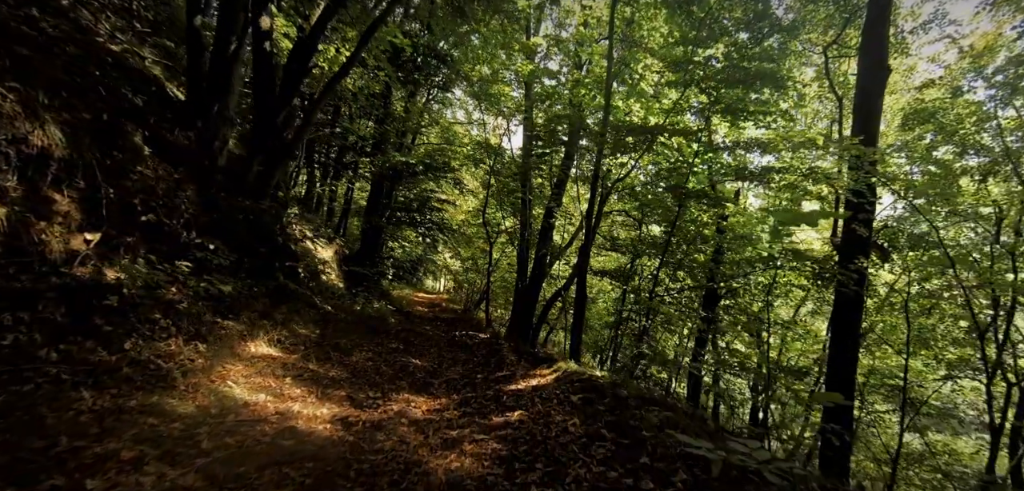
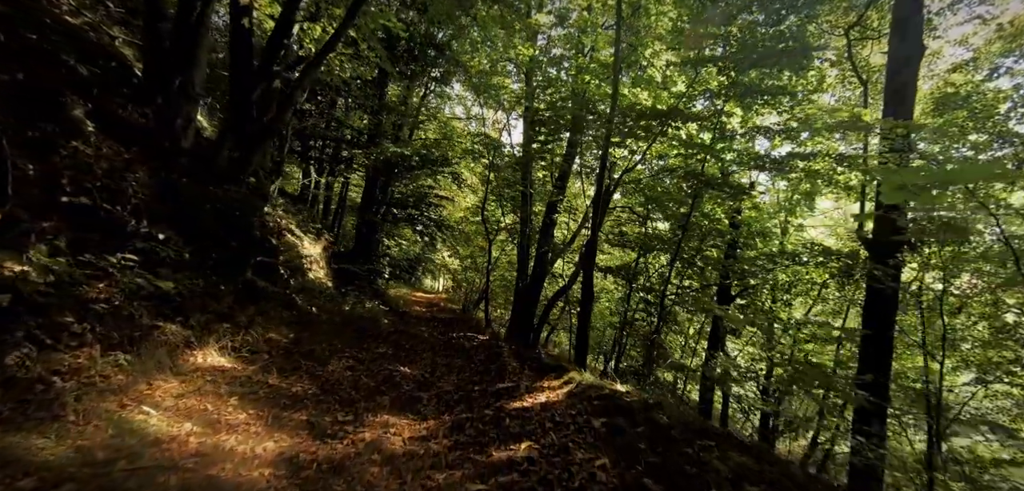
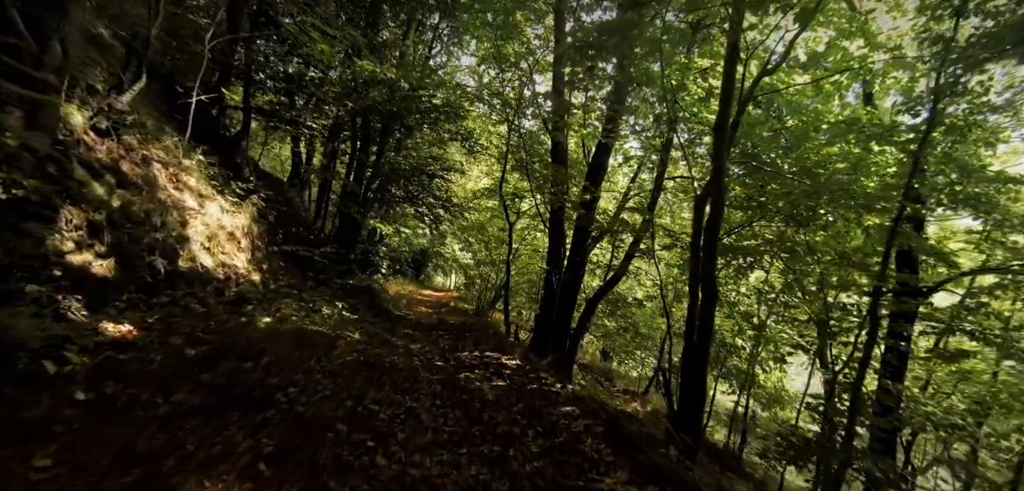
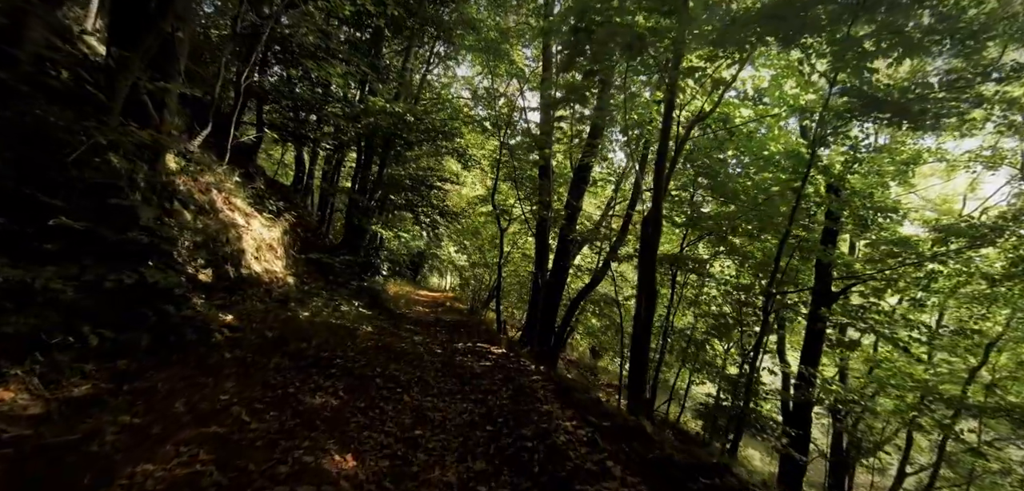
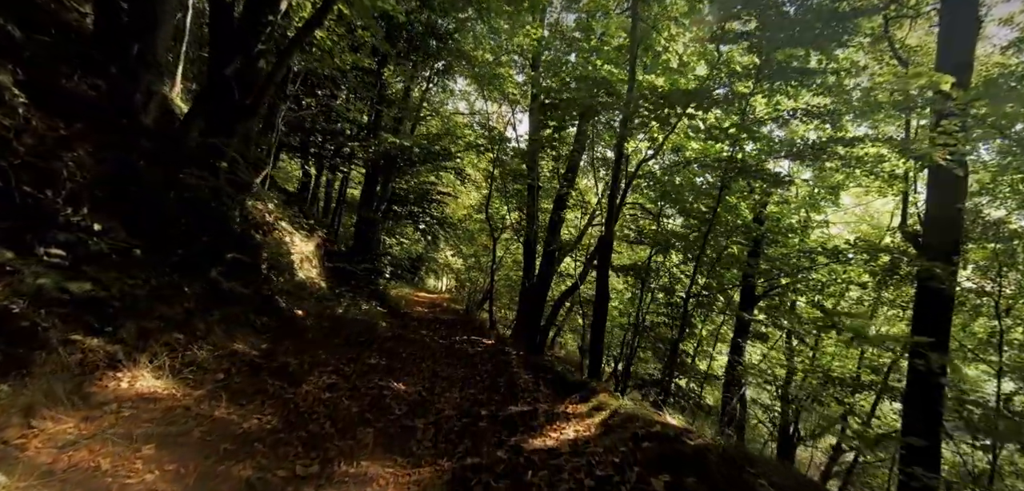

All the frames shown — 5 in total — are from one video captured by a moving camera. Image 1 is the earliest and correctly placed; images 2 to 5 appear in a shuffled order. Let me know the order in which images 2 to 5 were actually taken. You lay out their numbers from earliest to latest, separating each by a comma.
2, 5, 4, 3
